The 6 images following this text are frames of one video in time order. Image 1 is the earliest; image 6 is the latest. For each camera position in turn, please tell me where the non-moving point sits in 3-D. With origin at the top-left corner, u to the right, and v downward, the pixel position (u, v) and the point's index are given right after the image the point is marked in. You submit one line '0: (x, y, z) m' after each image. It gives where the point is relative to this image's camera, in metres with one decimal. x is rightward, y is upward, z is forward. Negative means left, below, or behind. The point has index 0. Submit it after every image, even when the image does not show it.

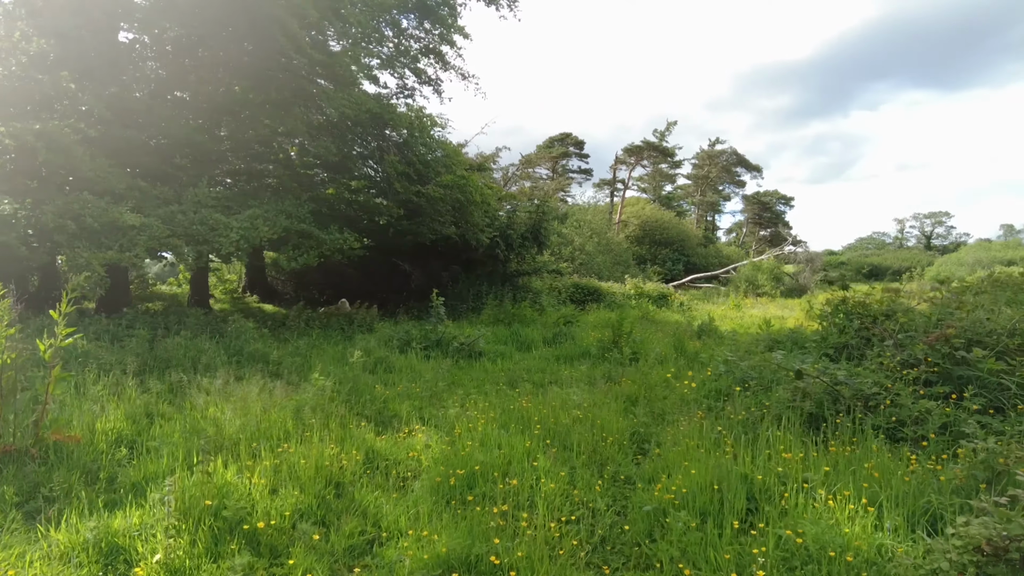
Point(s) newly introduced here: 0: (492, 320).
0: (-0.3, -0.5, +10.1) m
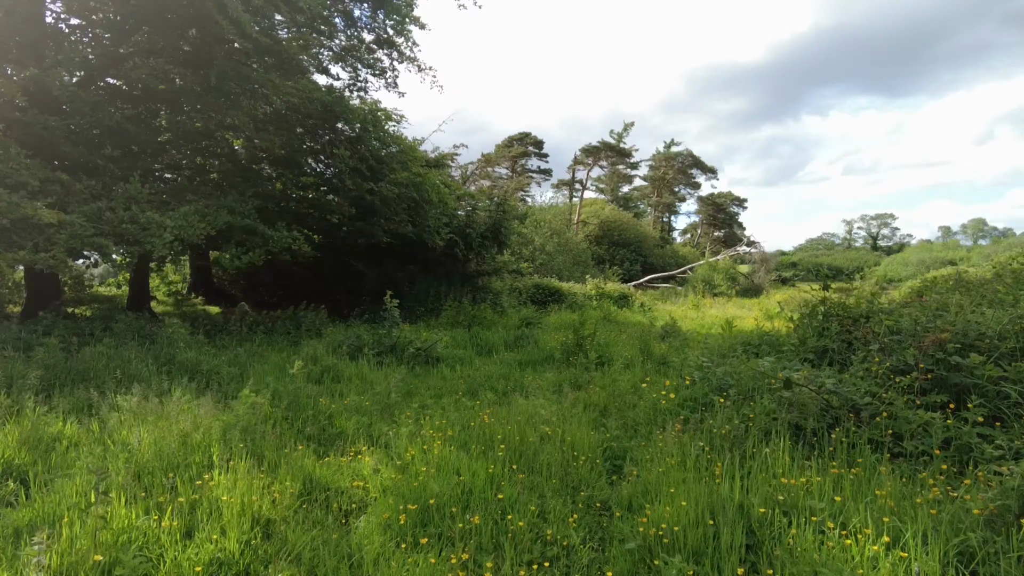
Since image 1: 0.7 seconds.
0: (-0.9, -0.5, +9.6) m
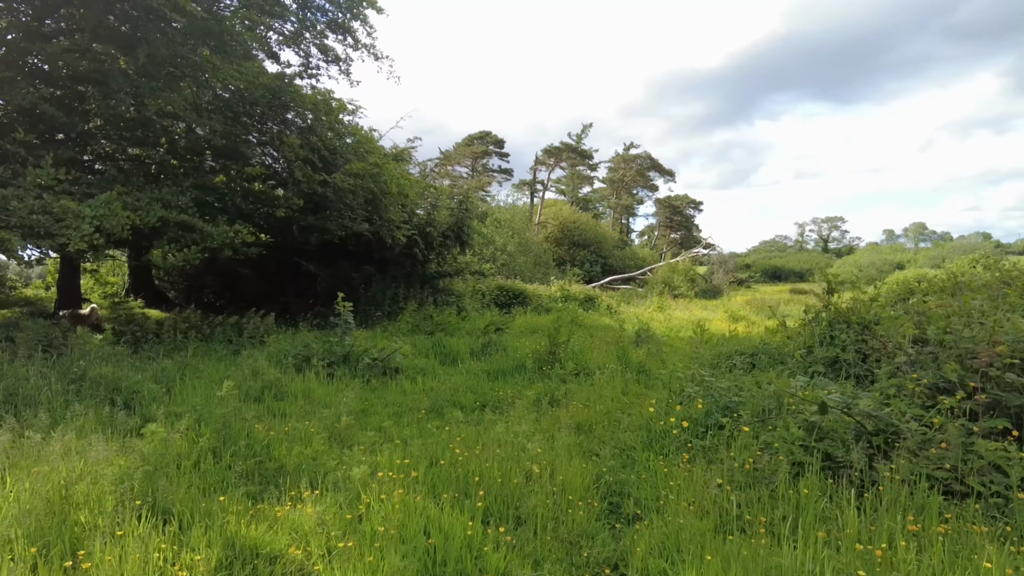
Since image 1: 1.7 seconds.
0: (-1.4, -0.6, +8.9) m
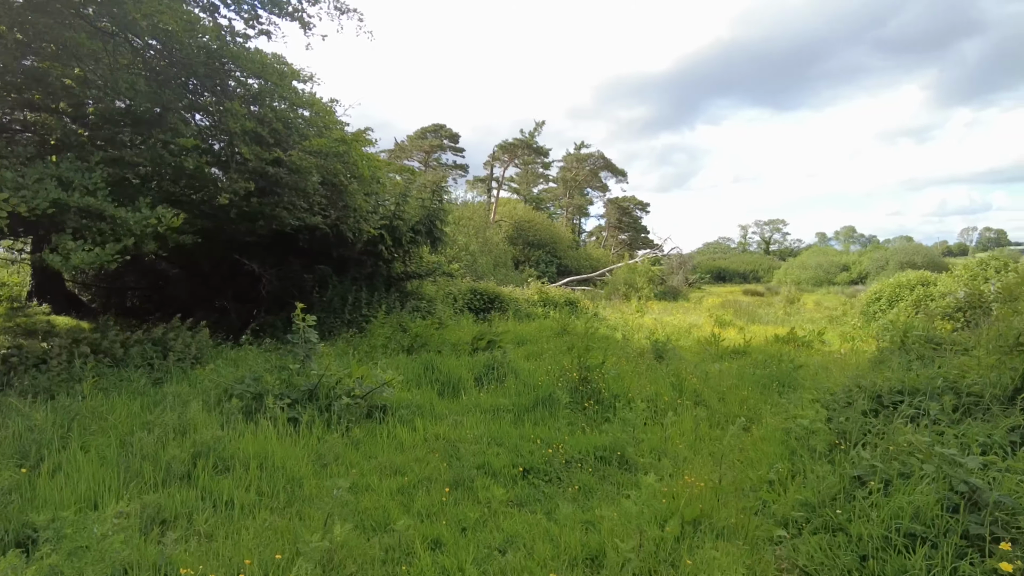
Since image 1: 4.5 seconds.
0: (-1.4, -0.6, +7.1) m
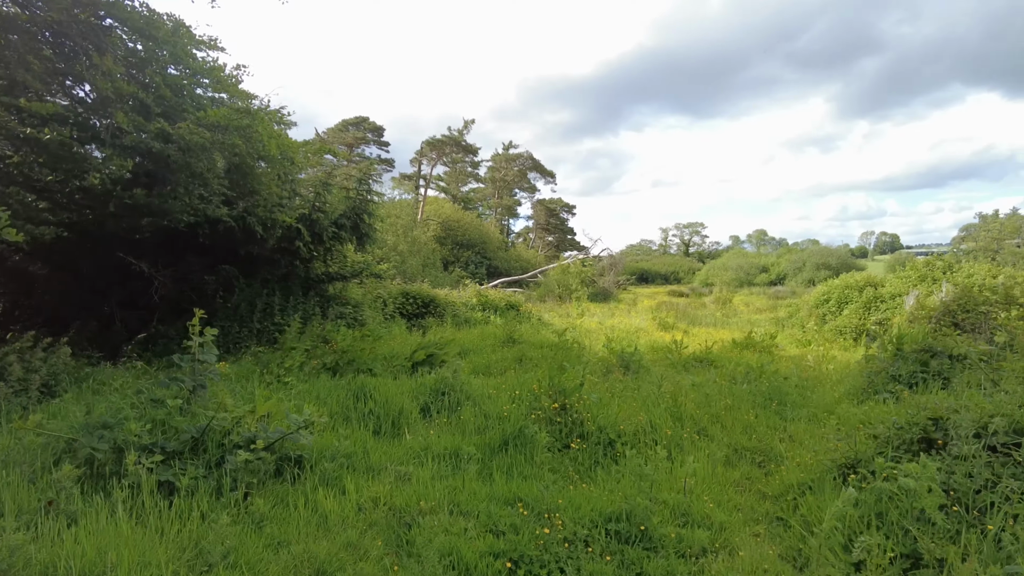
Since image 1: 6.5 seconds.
0: (-1.9, -0.7, +5.8) m
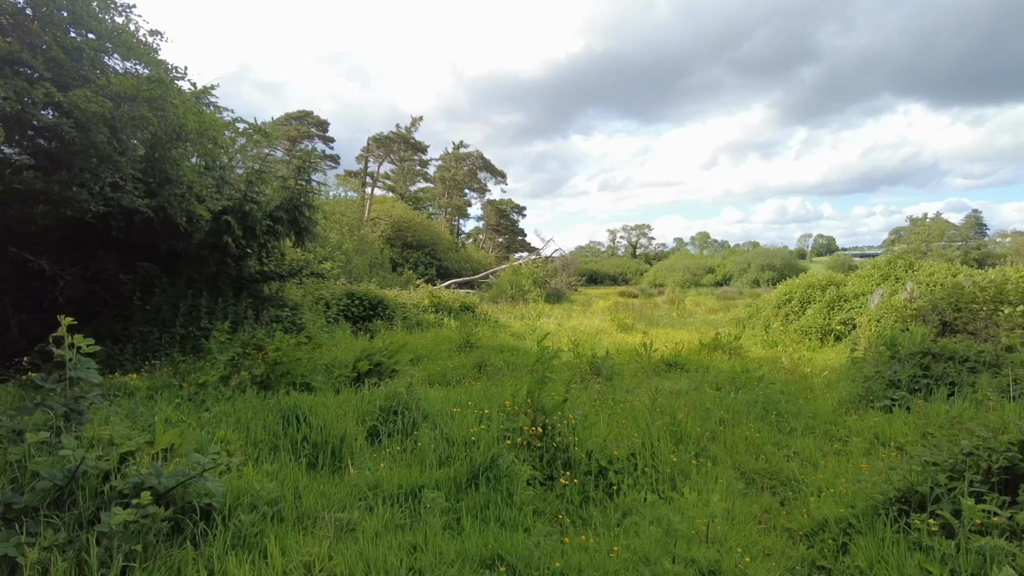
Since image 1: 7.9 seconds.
0: (-2.2, -0.6, +4.9) m
